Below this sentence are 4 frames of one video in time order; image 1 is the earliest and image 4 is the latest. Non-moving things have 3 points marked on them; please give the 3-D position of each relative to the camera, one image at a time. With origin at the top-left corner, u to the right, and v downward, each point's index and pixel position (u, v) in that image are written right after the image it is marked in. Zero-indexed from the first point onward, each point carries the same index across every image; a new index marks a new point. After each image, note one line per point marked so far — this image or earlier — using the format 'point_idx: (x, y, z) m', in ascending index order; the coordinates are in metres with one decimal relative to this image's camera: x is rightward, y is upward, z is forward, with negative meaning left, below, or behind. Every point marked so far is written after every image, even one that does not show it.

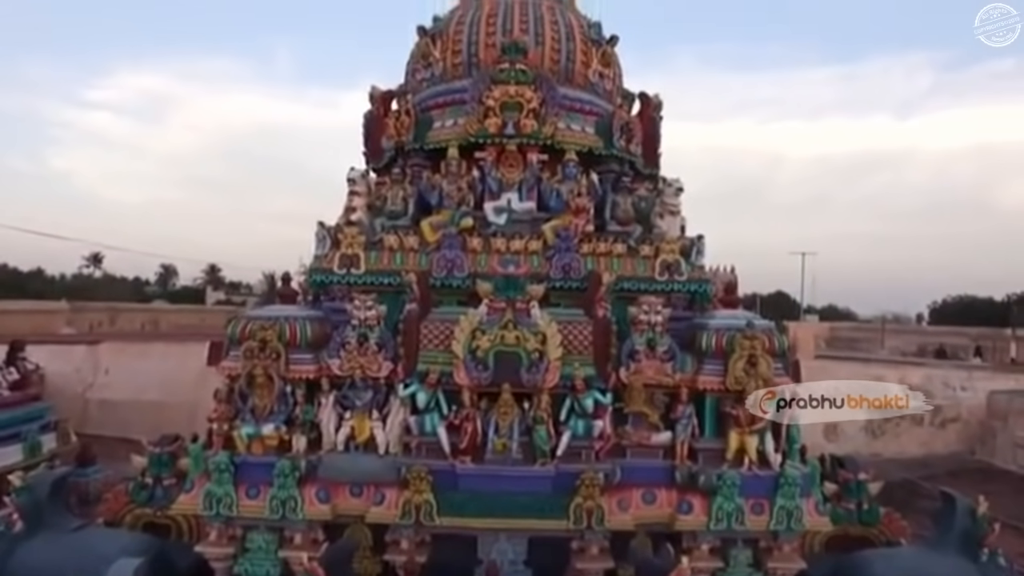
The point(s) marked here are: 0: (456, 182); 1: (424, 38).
0: (-0.7, +1.4, +10.3) m
1: (-1.3, +3.8, +12.0) m
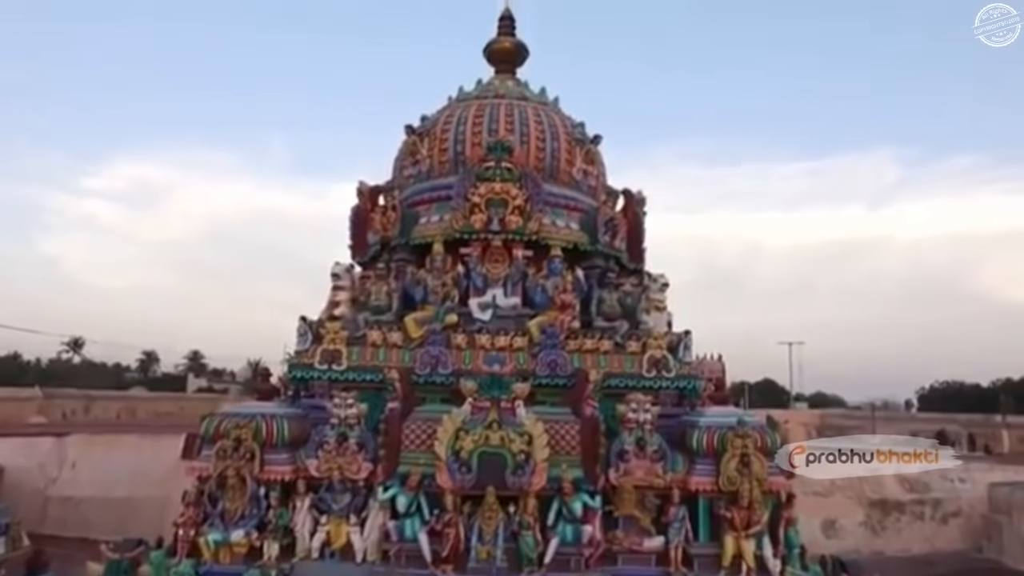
0: (-0.9, +0.1, +10.3) m
1: (-1.6, +2.4, +12.2) m
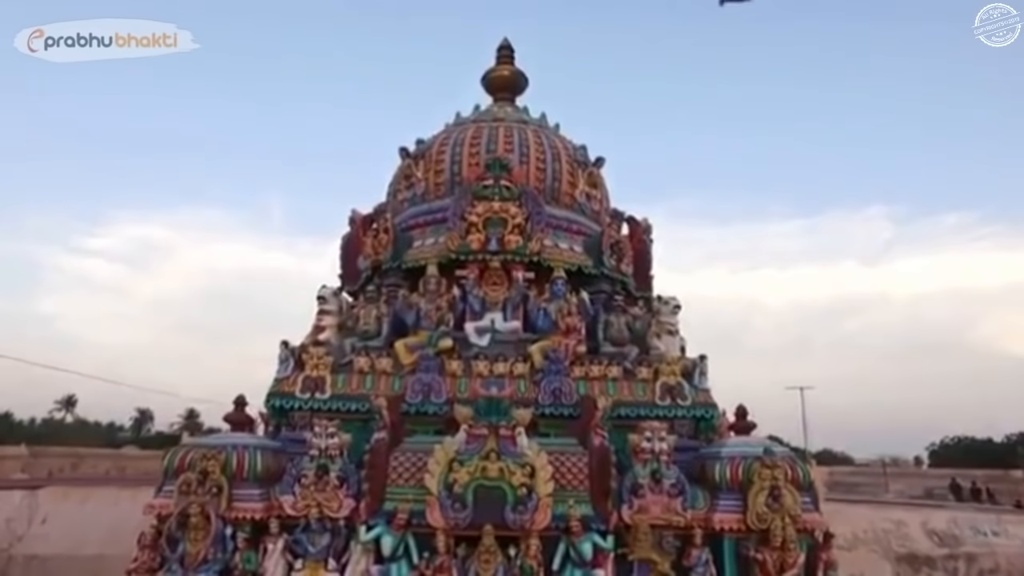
0: (-0.9, -0.2, +9.5) m
1: (-1.6, +1.9, +11.6) m
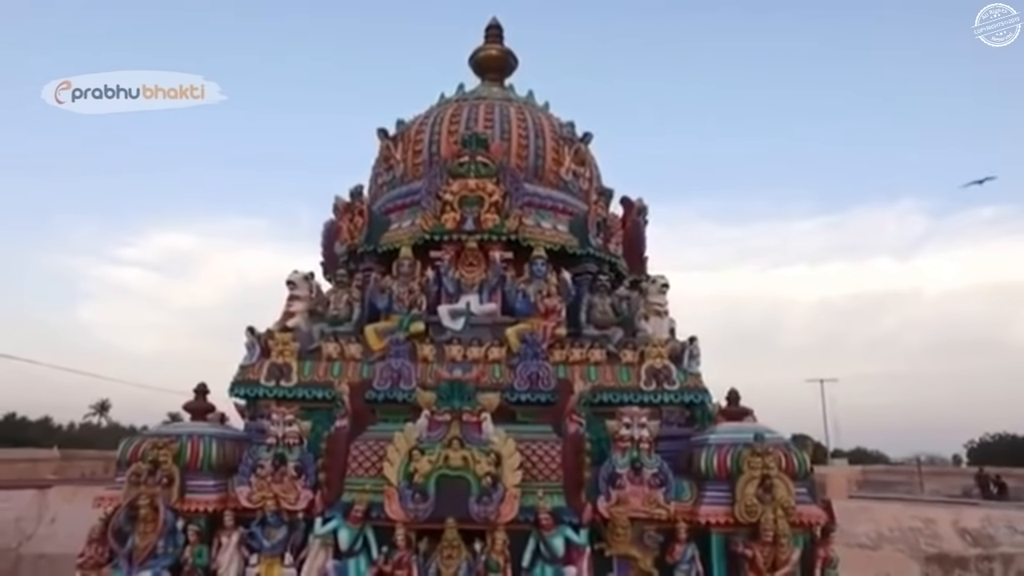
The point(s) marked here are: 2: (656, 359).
0: (-1.2, +0.1, +9.0) m
1: (-1.8, +2.1, +11.2) m
2: (+1.5, -0.8, +8.3) m
